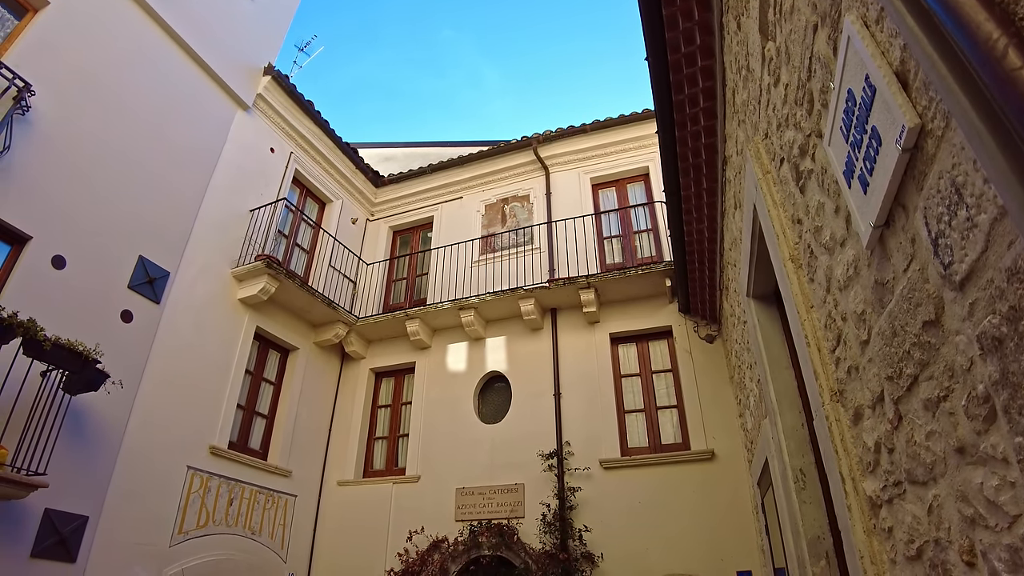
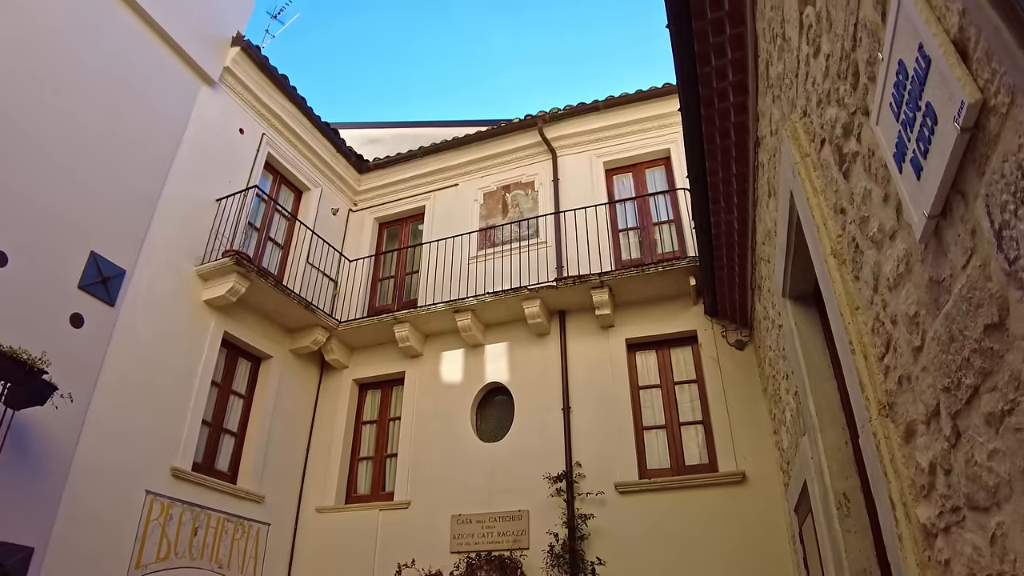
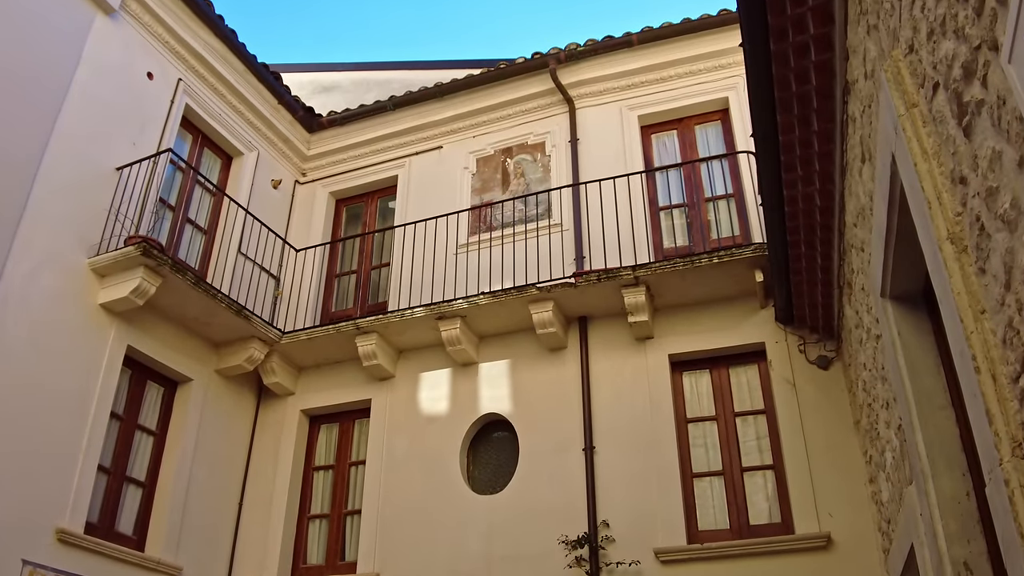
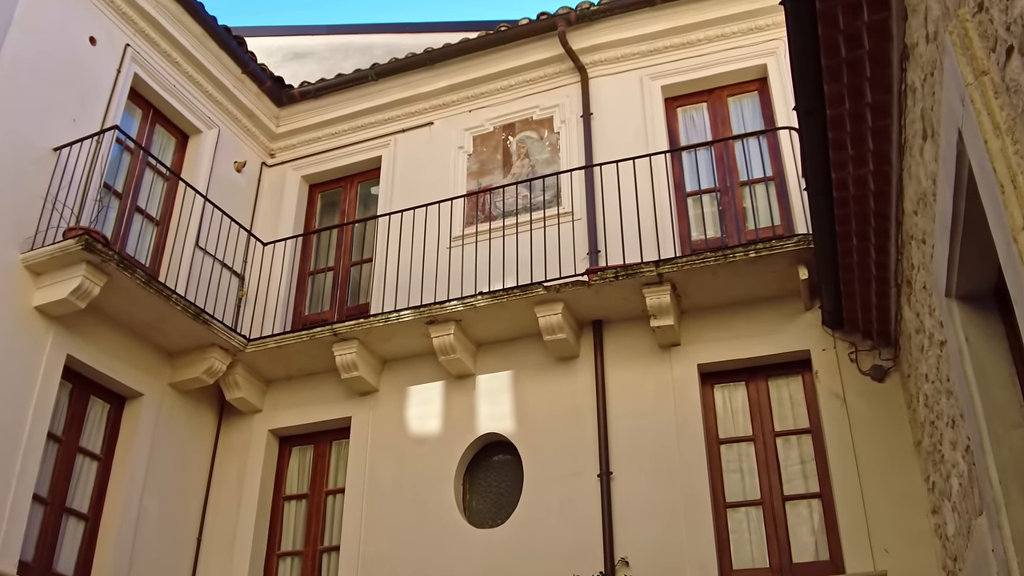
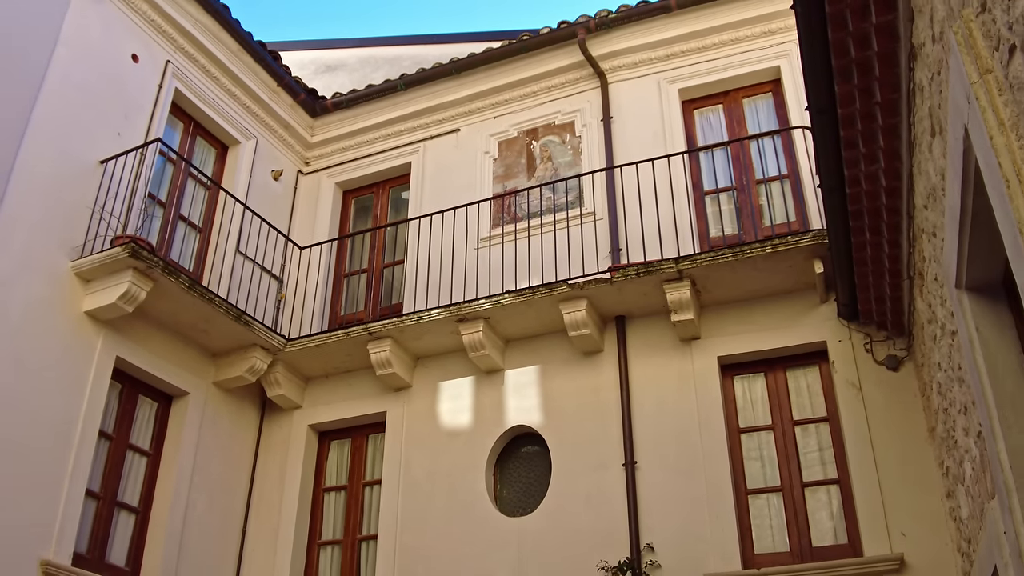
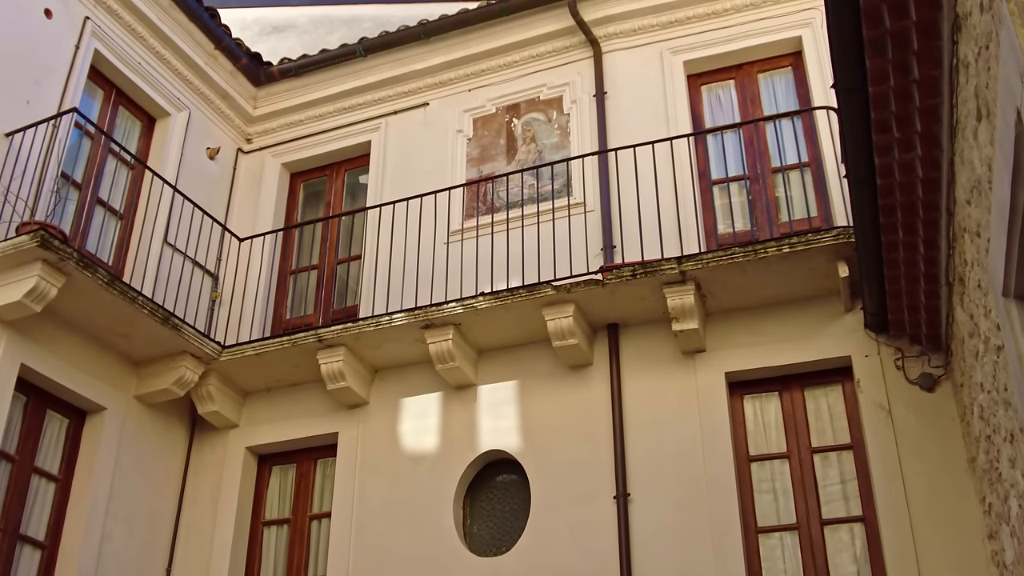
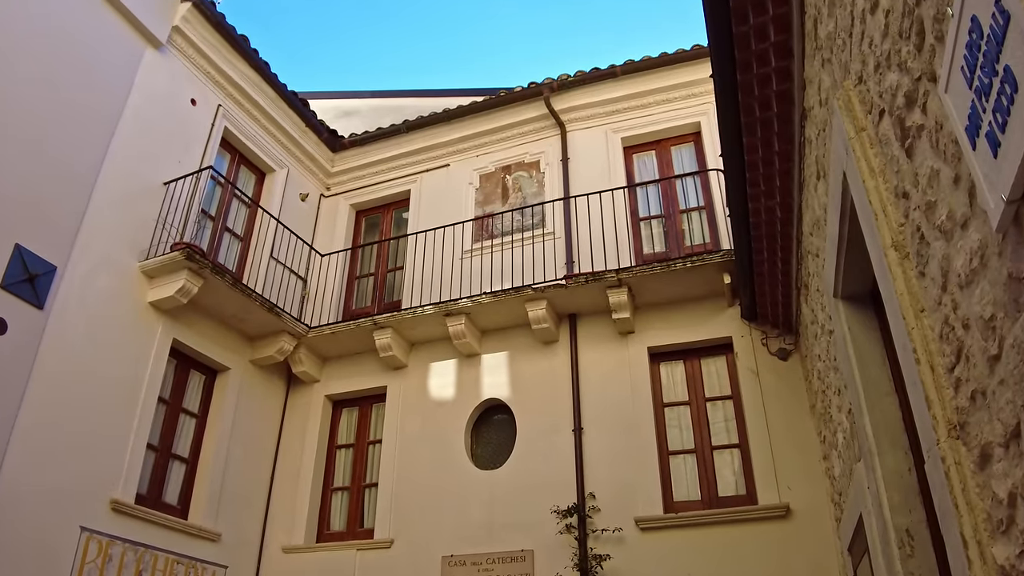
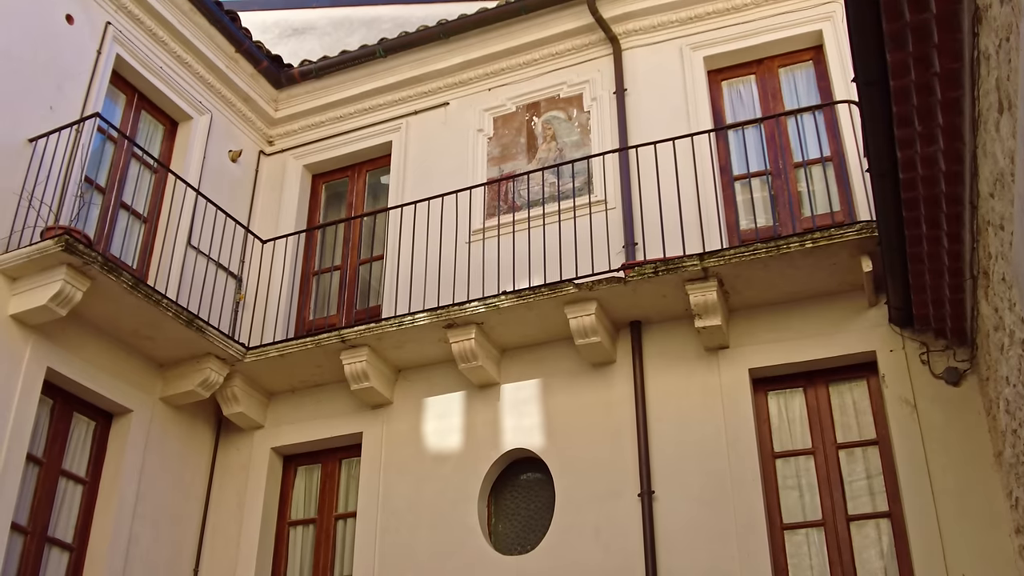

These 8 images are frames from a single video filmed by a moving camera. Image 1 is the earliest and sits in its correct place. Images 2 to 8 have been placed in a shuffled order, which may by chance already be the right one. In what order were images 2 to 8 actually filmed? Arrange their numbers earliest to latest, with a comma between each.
2, 7, 3, 4, 6, 8, 5
